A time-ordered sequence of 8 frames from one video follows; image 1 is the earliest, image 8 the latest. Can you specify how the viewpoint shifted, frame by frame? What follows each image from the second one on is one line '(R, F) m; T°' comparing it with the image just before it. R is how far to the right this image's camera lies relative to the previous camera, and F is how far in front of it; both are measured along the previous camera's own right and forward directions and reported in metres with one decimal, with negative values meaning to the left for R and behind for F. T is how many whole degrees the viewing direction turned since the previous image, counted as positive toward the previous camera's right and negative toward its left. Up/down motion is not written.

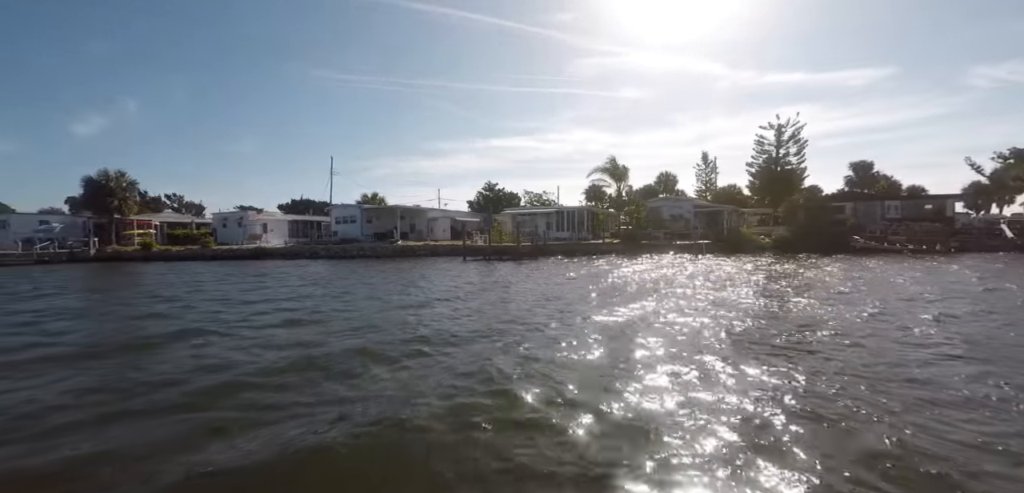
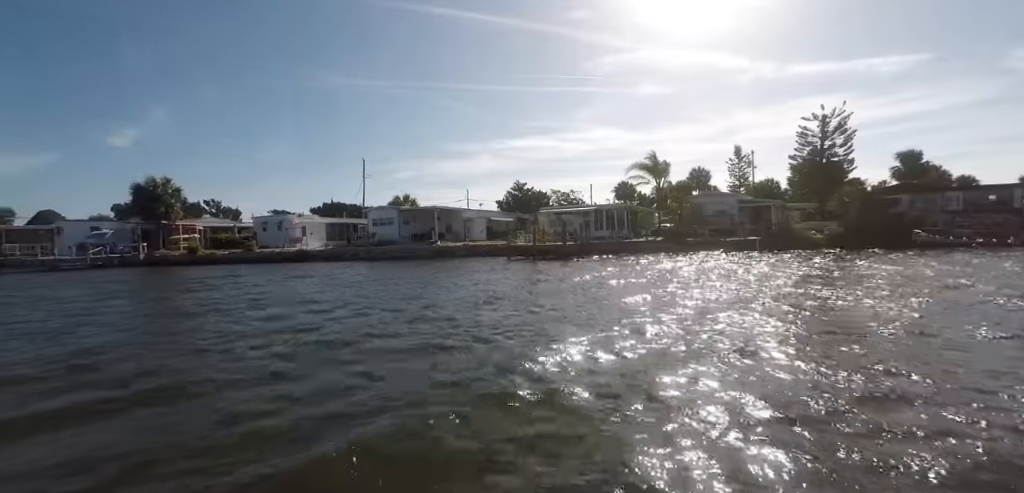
(-0.6, +0.3) m; -3°
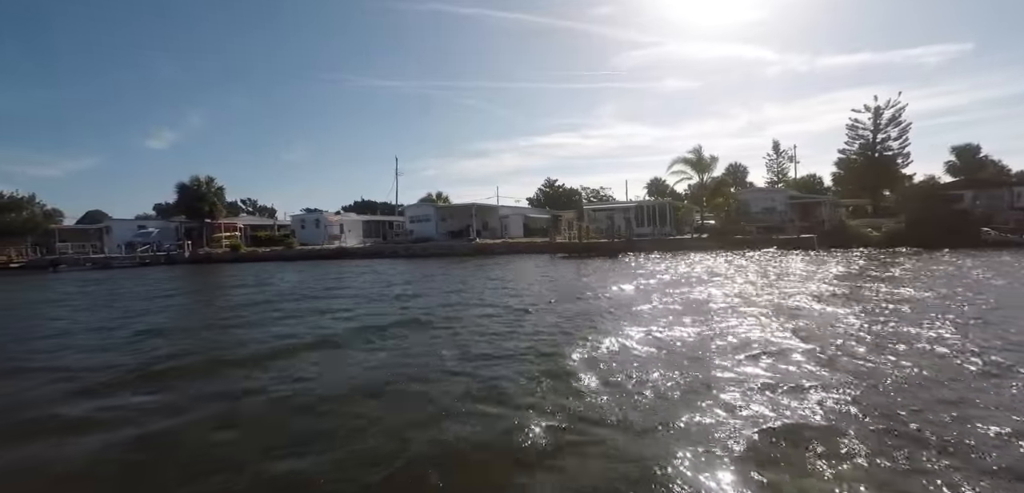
(-0.6, +0.3) m; -3°
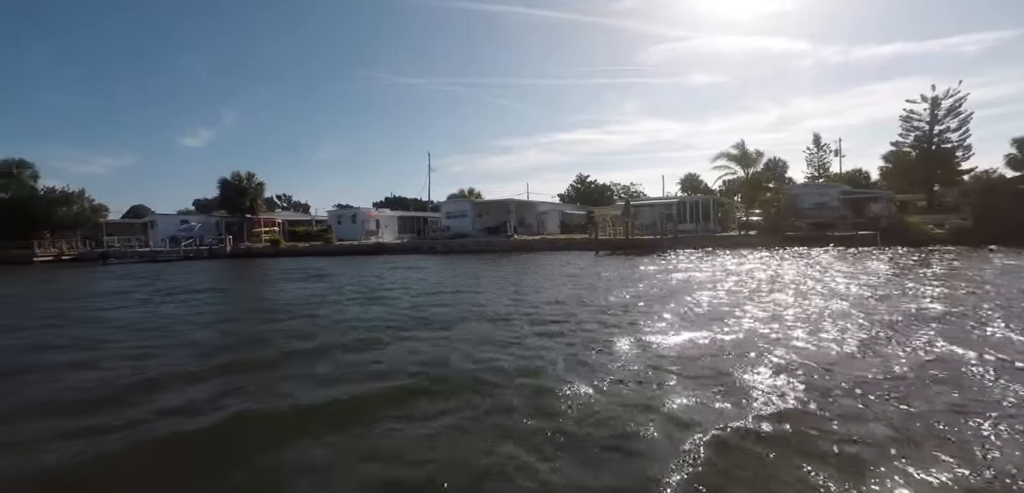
(-0.6, +0.4) m; -3°
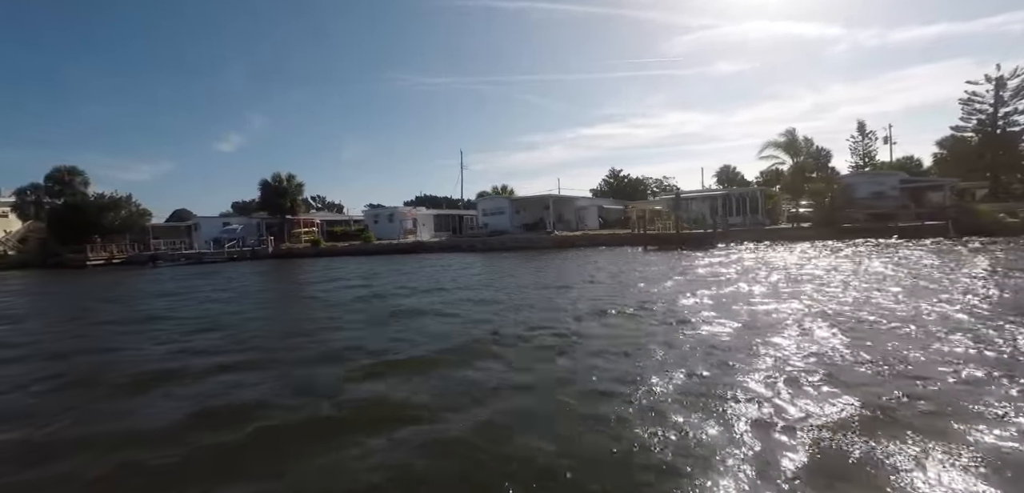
(-0.6, +0.4) m; -3°
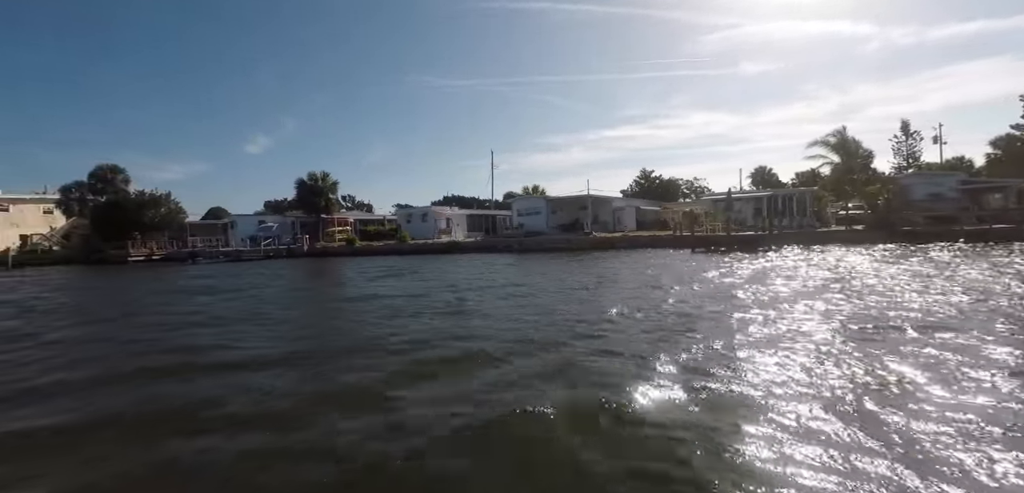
(-0.6, +0.5) m; -3°
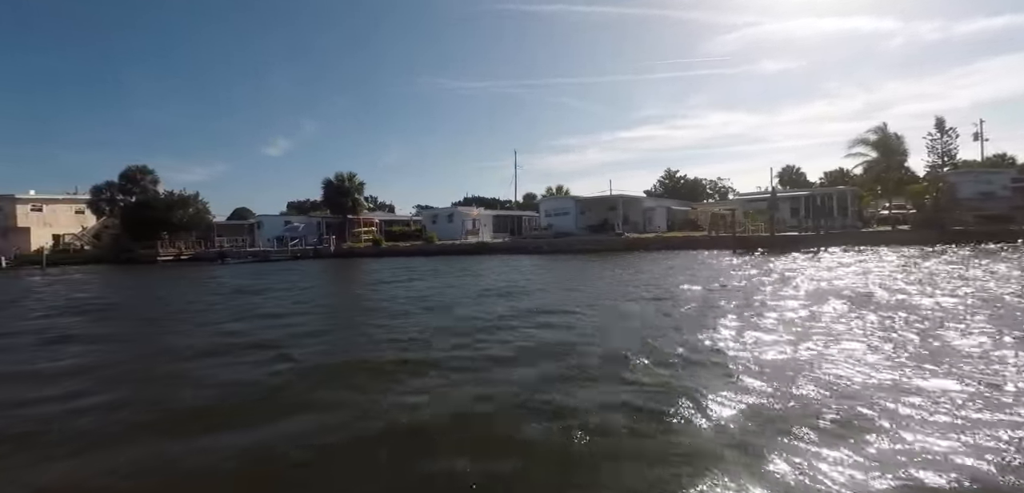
(-0.6, +0.4) m; -2°
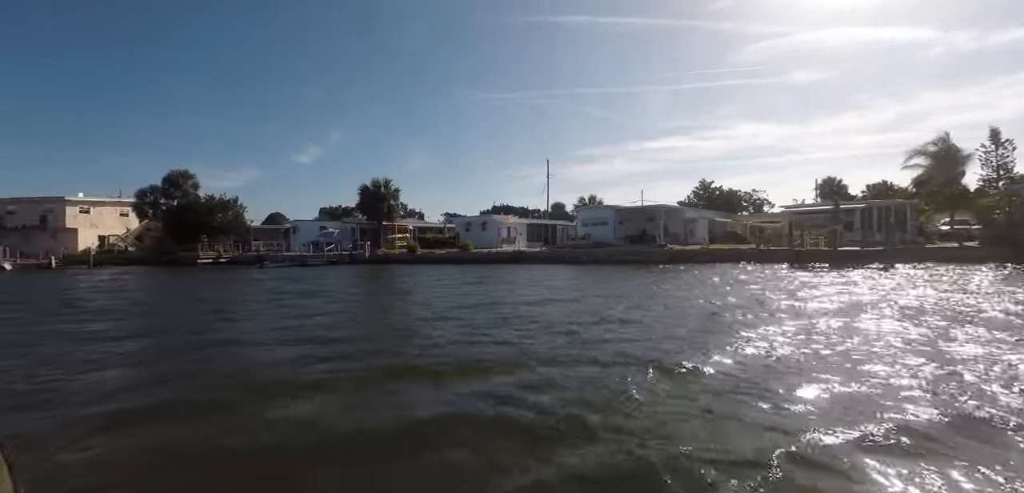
(-0.5, +0.5) m; -3°
